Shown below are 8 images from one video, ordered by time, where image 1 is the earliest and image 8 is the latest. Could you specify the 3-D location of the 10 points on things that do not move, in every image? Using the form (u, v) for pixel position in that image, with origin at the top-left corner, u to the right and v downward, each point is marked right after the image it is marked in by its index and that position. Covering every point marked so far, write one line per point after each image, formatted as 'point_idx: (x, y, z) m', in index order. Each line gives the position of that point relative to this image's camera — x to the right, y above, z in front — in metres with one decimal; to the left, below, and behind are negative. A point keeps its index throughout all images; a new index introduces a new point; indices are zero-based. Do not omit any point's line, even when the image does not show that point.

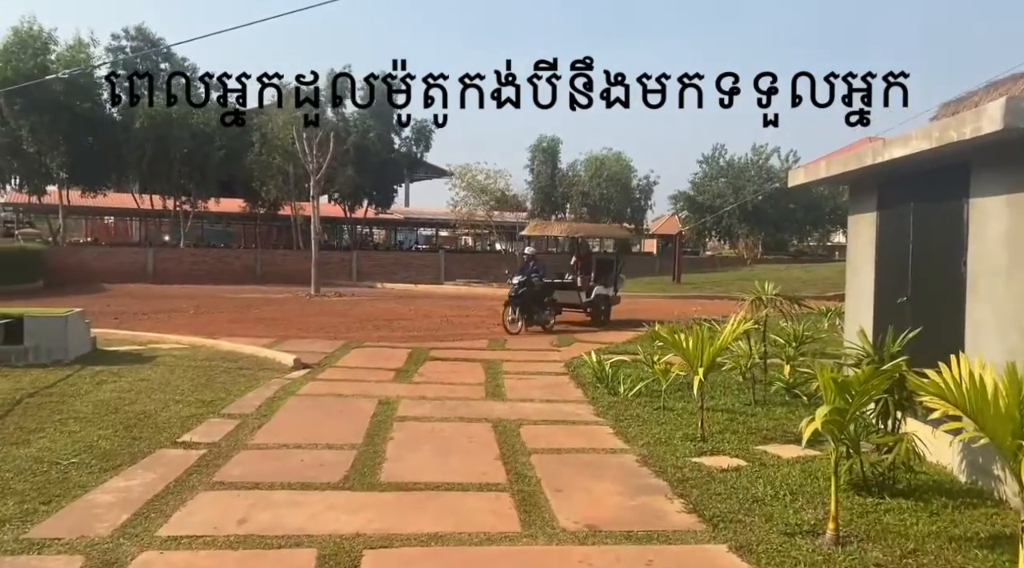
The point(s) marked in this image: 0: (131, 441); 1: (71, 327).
0: (-2.8, -1.1, +6.2) m
1: (-5.0, -0.5, +9.7) m
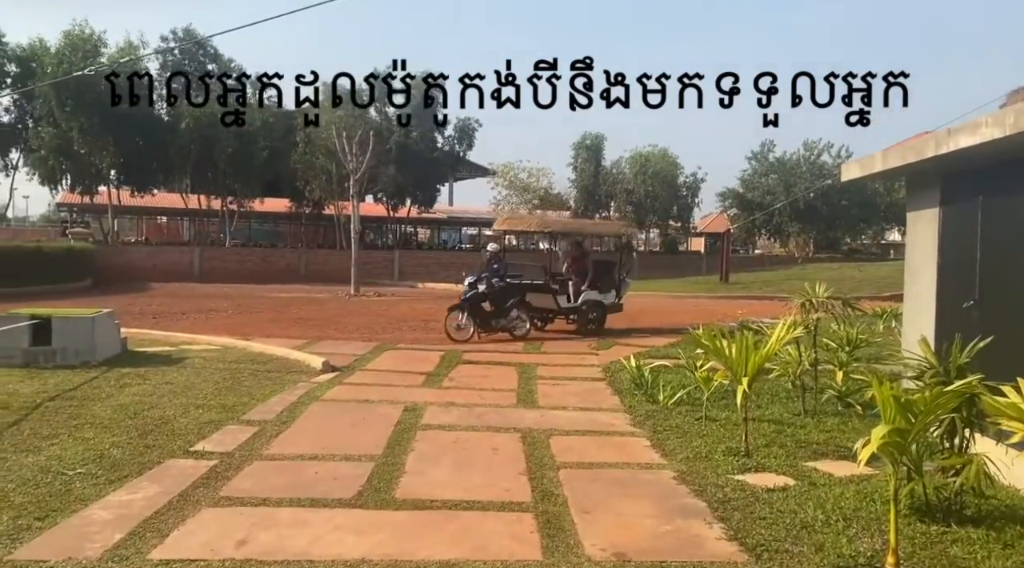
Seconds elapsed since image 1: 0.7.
0: (-2.6, -1.2, +5.9) m
1: (-4.6, -0.5, +9.5) m
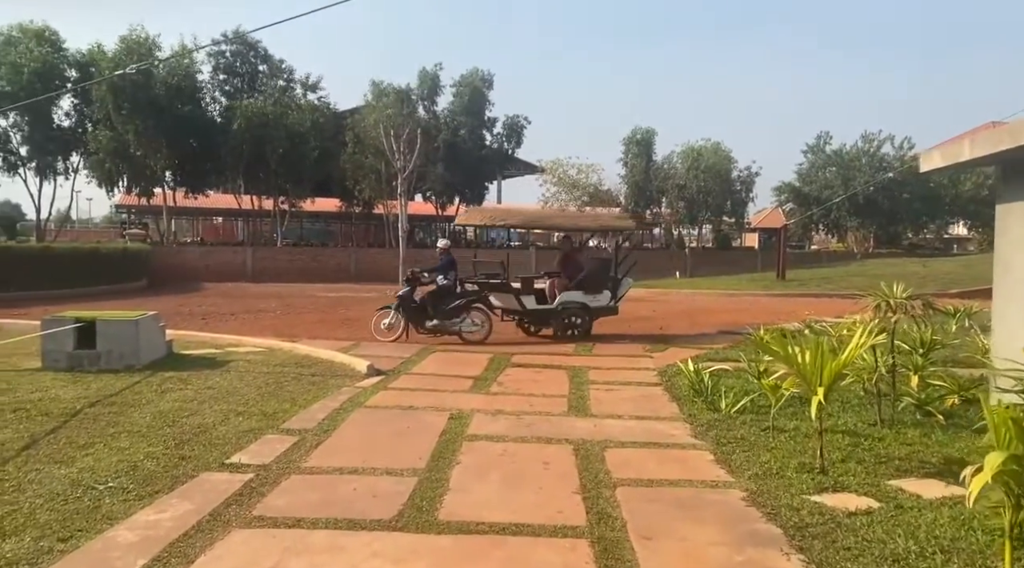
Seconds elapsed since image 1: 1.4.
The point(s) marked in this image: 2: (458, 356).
0: (-2.2, -1.2, +5.7) m
1: (-4.1, -0.5, +9.4) m
2: (-0.7, -0.9, +10.6) m
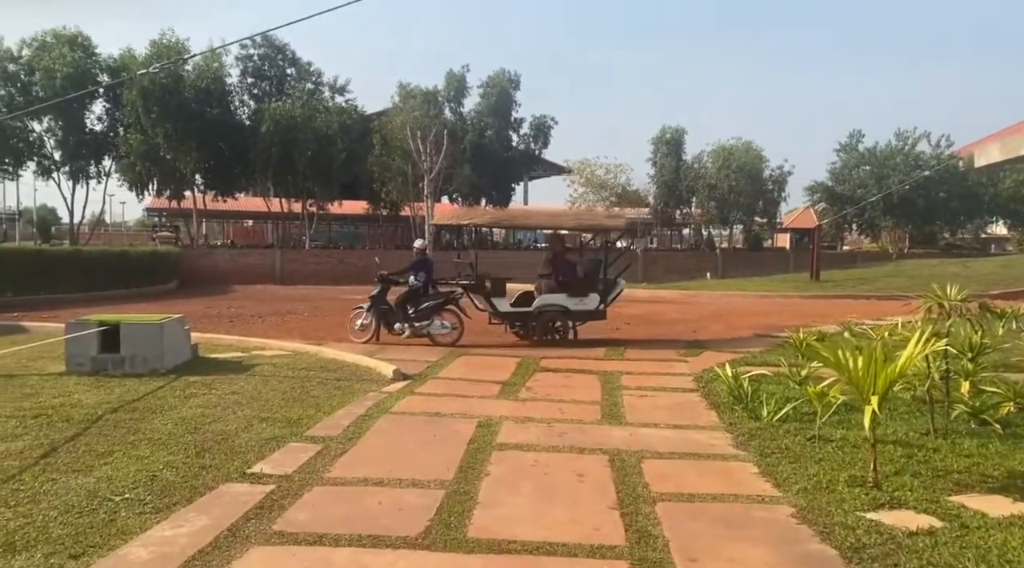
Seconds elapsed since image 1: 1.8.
0: (-2.0, -1.2, +5.5) m
1: (-3.8, -0.5, +9.2) m
2: (-0.3, -0.9, +10.4) m
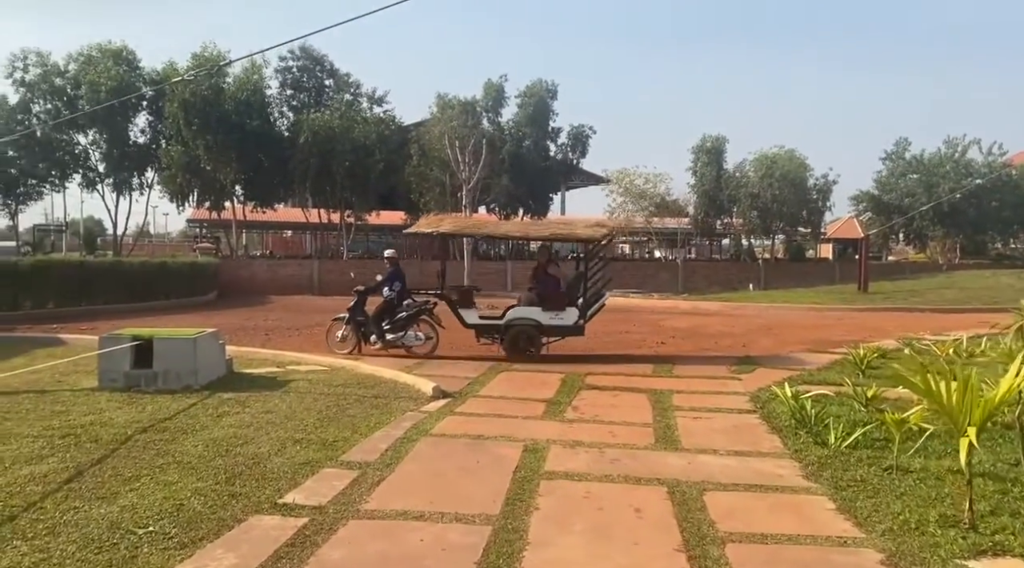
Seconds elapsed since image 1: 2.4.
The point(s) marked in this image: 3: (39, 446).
0: (-1.7, -1.3, +5.1) m
1: (-3.3, -0.7, +9.0) m
2: (+0.2, -1.1, +10.0) m
3: (-3.5, -1.2, +6.3) m
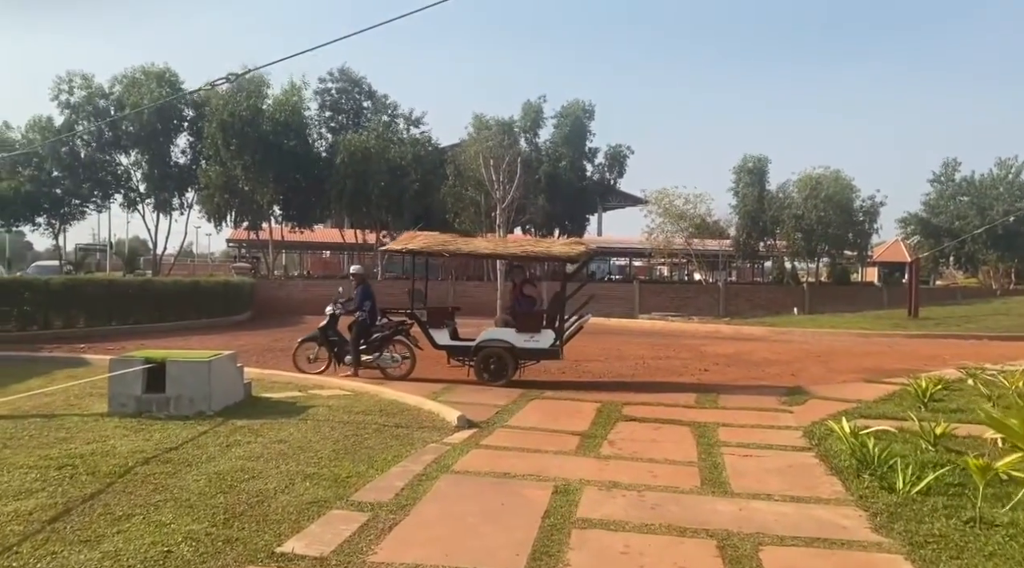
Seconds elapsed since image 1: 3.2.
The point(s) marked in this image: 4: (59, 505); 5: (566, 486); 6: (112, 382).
0: (-1.6, -1.4, +4.6) m
1: (-3.0, -0.9, +8.5) m
2: (+0.6, -1.3, +9.3) m
3: (-3.3, -1.4, +5.9) m
4: (-2.9, -1.4, +5.3) m
5: (+0.4, -1.4, +5.9) m
6: (-3.9, -1.0, +8.3) m
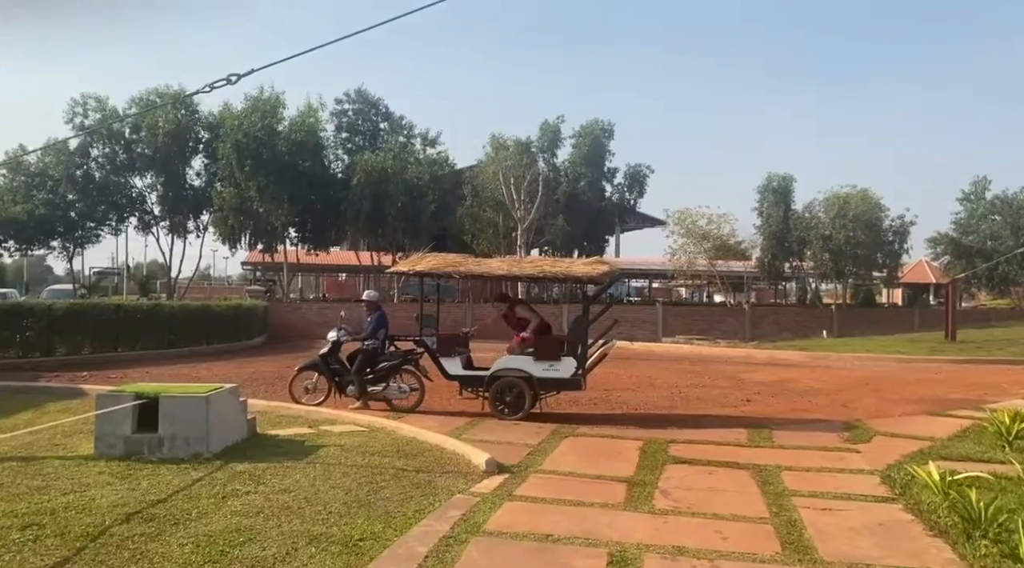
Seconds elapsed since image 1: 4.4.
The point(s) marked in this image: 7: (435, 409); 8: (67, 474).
0: (-1.3, -1.5, +3.6) m
1: (-2.7, -1.1, +7.6) m
2: (+0.9, -1.6, +8.3) m
3: (-3.1, -1.5, +5.0) m
4: (-2.6, -1.5, +4.4) m
5: (+0.6, -1.5, +4.9) m
6: (-3.6, -1.2, +7.4) m
7: (-1.0, -1.6, +11.1) m
8: (-3.5, -1.5, +6.7) m
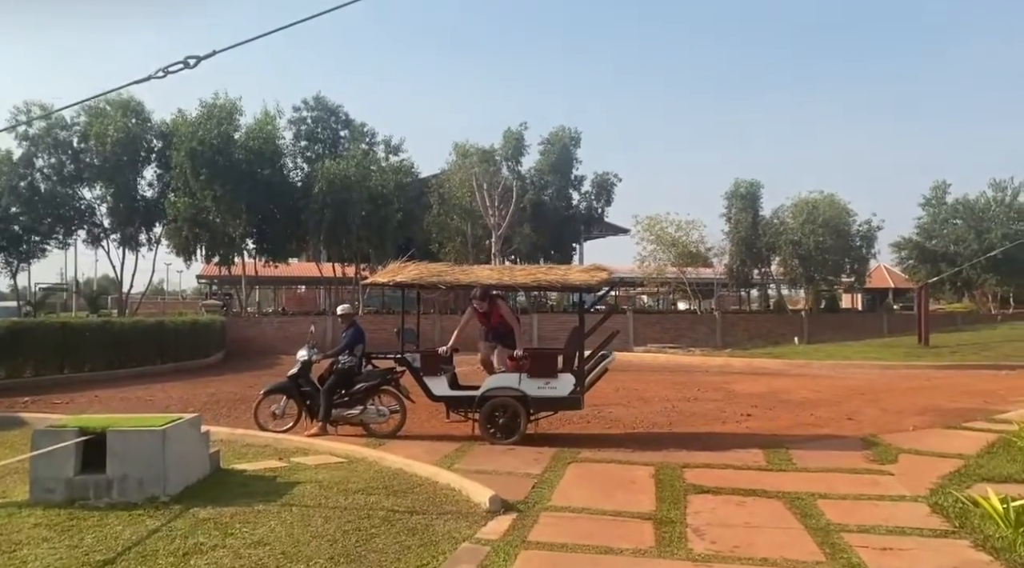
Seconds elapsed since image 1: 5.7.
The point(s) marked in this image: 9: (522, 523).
0: (-1.1, -1.6, +2.7) m
1: (-2.6, -1.2, +6.6) m
2: (+0.9, -1.7, +7.5) m
3: (-2.9, -1.6, +4.0) m
4: (-2.4, -1.6, +3.4) m
5: (+0.8, -1.6, +4.0) m
6: (-3.6, -1.3, +6.3) m
7: (-1.2, -1.8, +10.2) m
8: (-3.5, -1.6, +5.7) m
9: (+0.1, -1.7, +5.9) m
